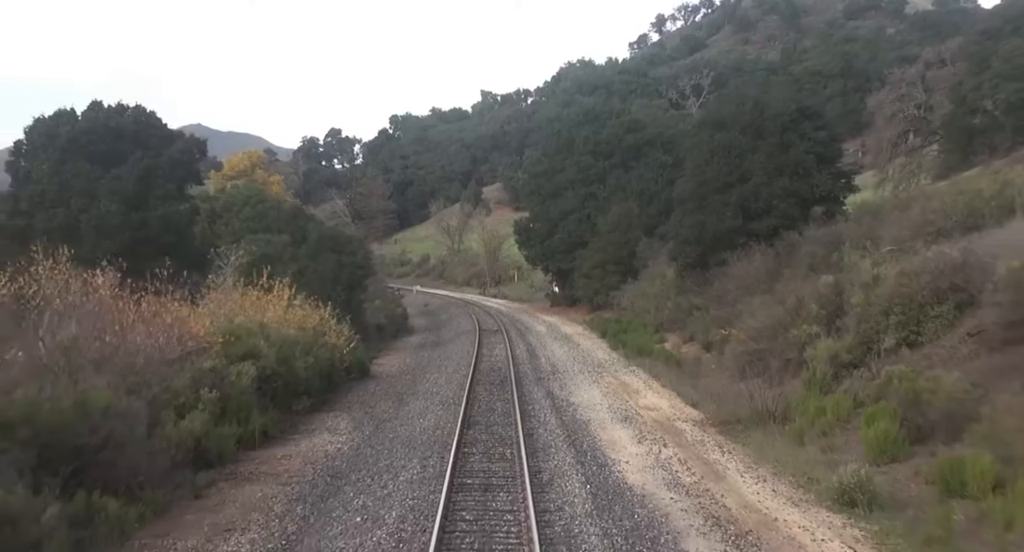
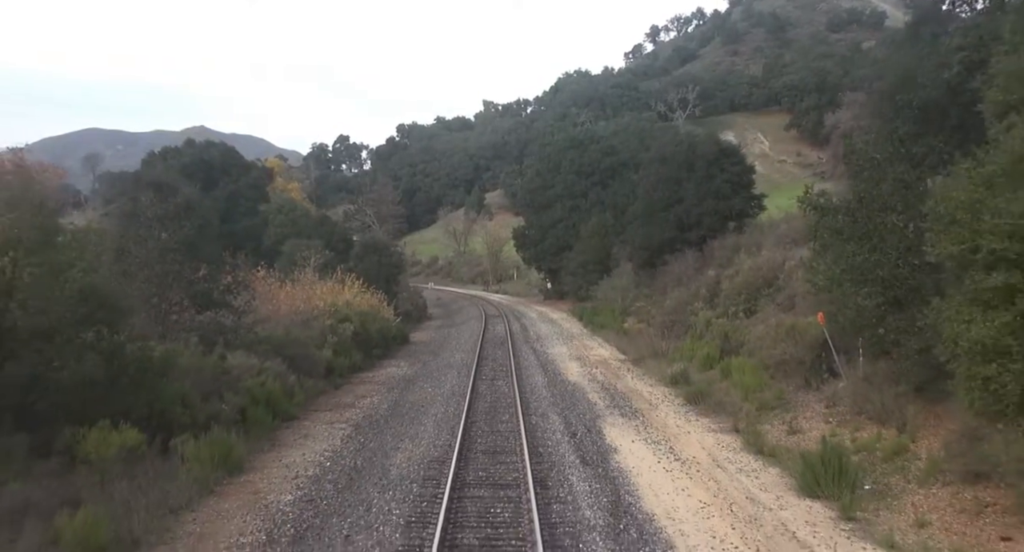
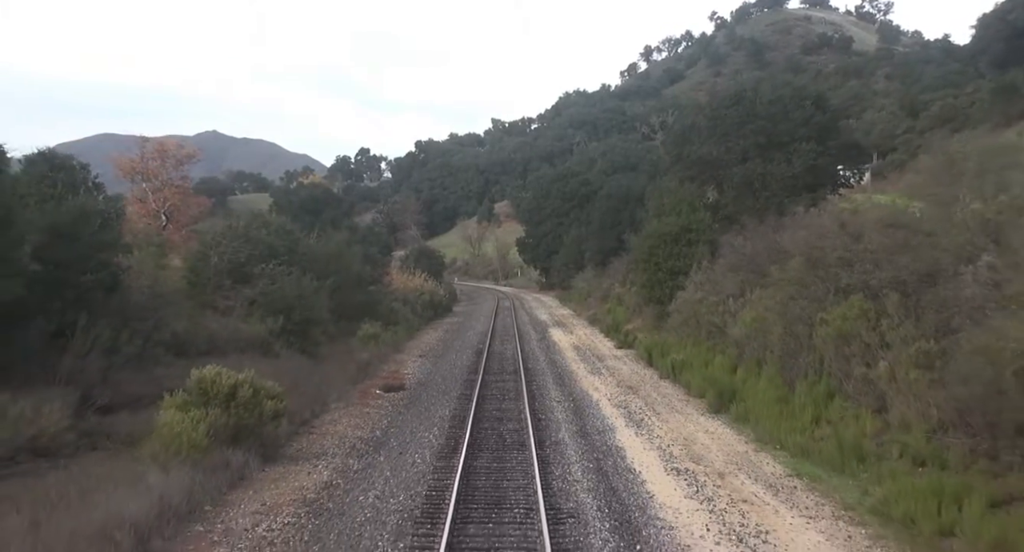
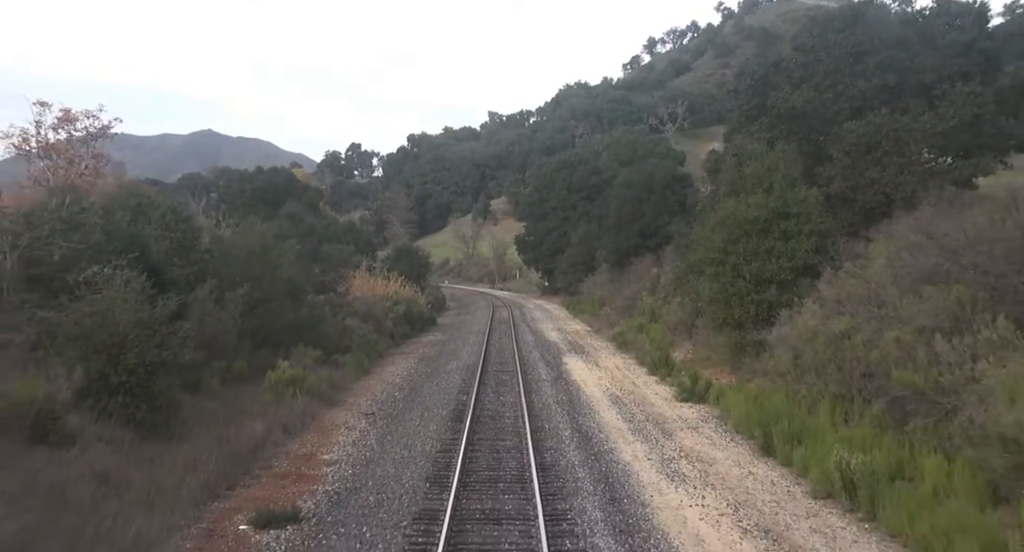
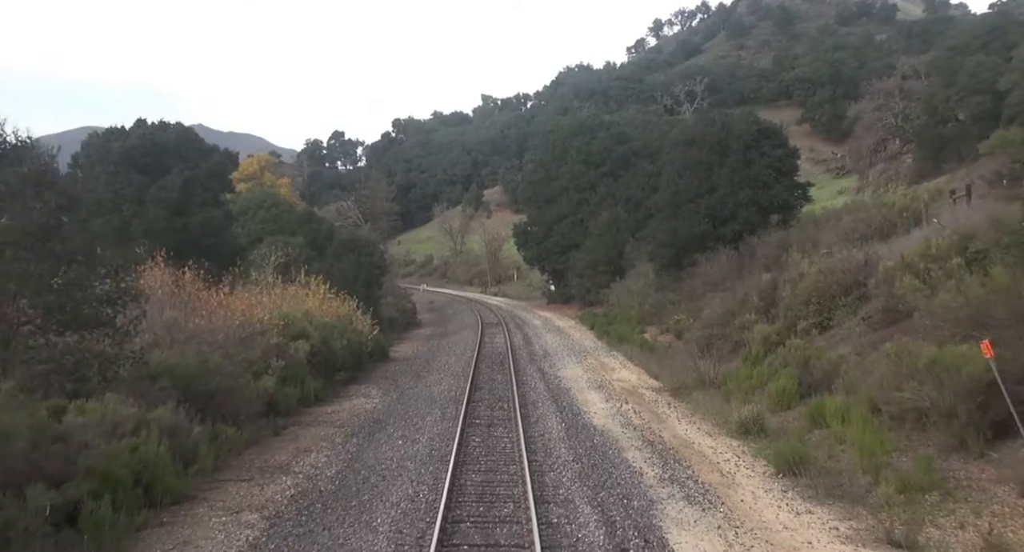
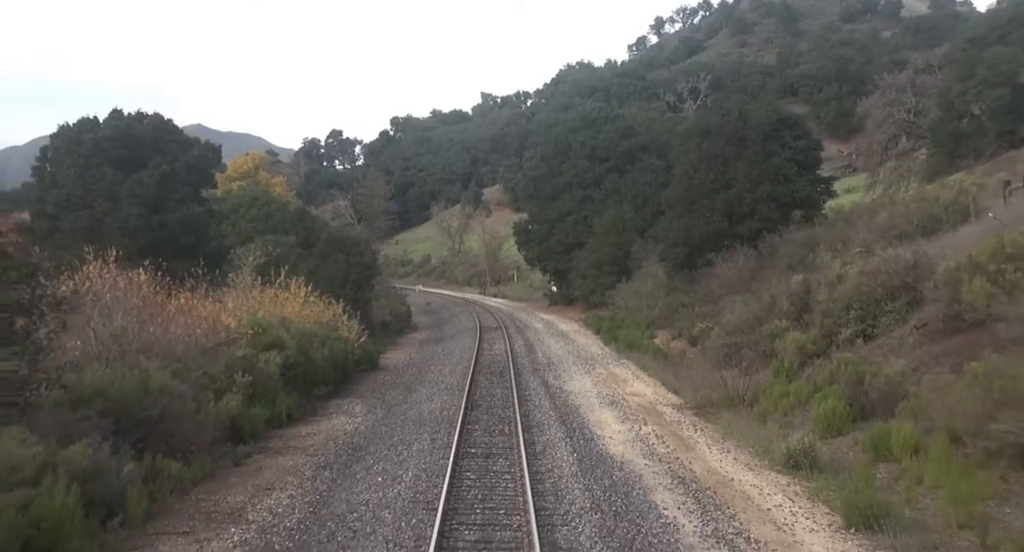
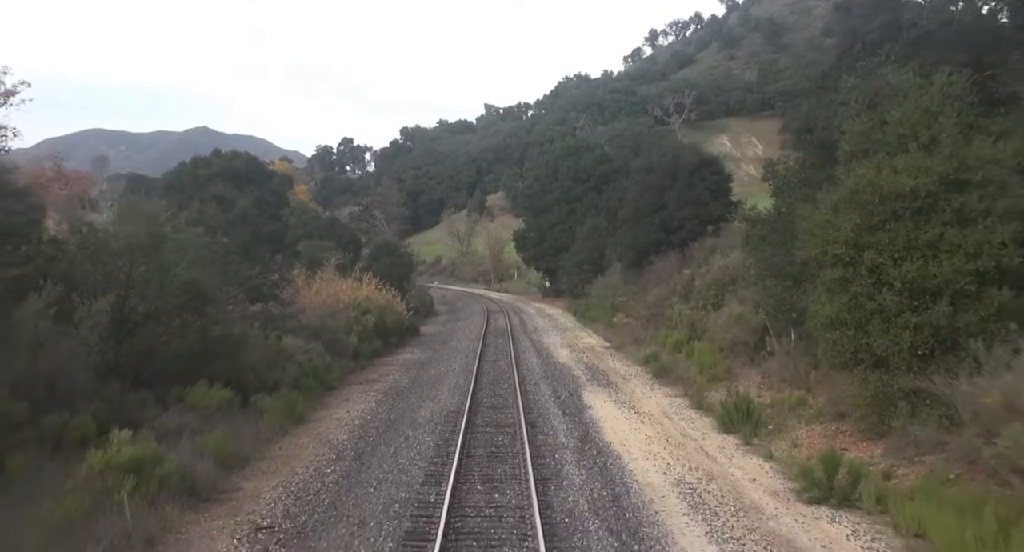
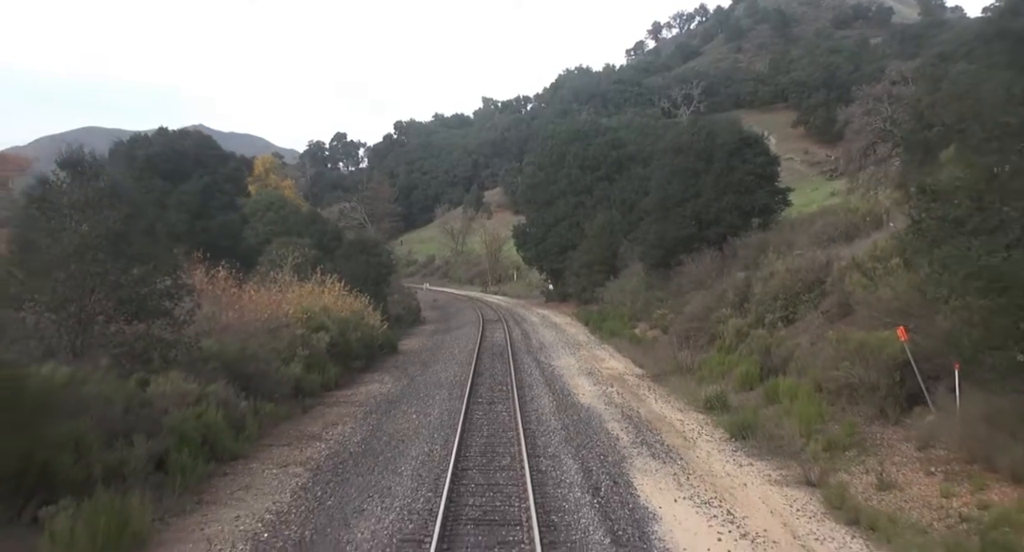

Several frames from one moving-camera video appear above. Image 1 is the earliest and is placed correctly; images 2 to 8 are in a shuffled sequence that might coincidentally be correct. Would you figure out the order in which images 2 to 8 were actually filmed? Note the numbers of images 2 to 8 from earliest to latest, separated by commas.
6, 5, 8, 2, 7, 4, 3
